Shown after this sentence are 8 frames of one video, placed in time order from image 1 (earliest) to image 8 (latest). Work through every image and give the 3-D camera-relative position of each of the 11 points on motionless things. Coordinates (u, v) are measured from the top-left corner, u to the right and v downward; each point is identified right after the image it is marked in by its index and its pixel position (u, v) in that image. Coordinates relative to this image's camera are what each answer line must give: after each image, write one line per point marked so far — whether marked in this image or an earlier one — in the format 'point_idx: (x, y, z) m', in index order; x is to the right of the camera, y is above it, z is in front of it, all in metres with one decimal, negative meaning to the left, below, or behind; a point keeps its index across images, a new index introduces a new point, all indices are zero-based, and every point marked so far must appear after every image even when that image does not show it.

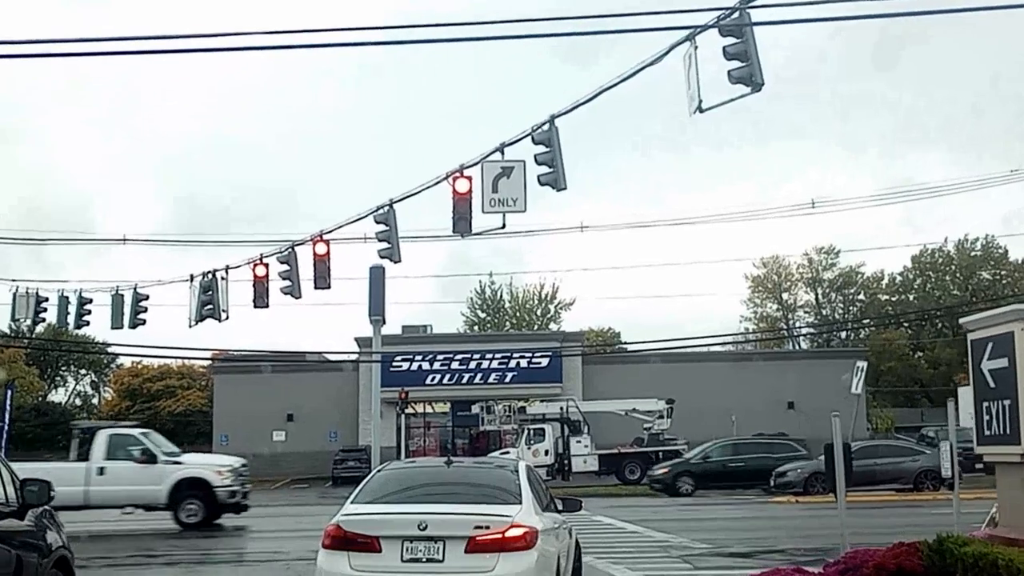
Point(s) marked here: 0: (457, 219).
0: (-0.9, +1.1, +17.9) m
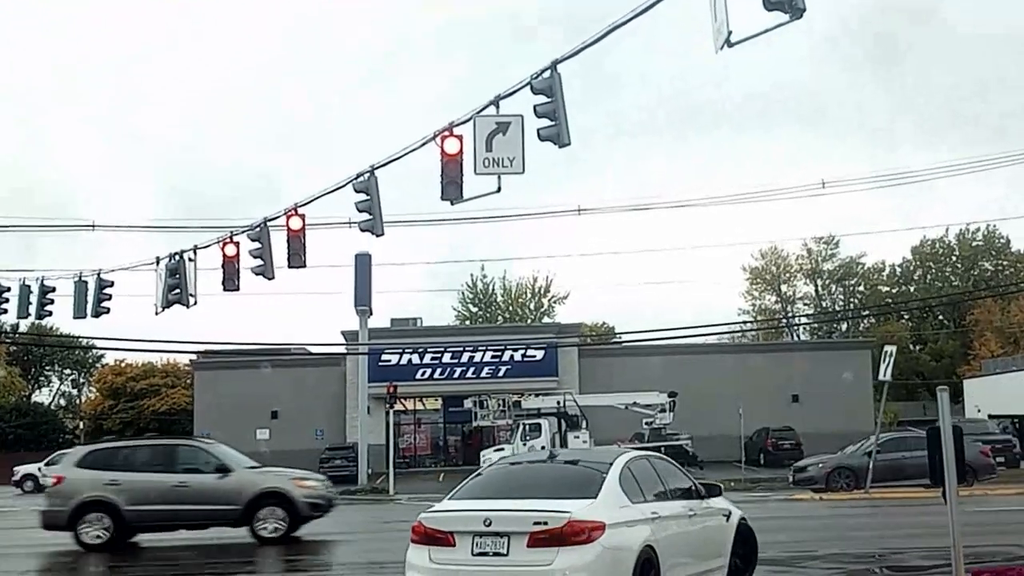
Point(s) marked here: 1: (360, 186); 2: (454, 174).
0: (-0.9, +1.5, +15.8) m
1: (-2.4, +1.6, +18.0) m
2: (-0.8, +1.6, +15.8) m
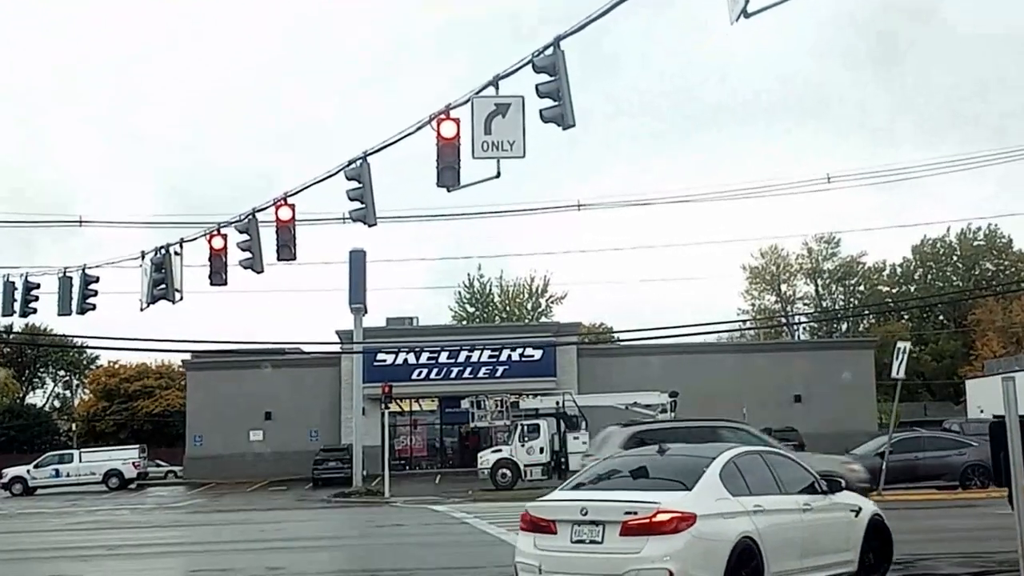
0: (-0.9, +1.6, +15.0) m
1: (-2.4, +1.8, +17.1) m
2: (-0.8, +1.7, +15.0) m
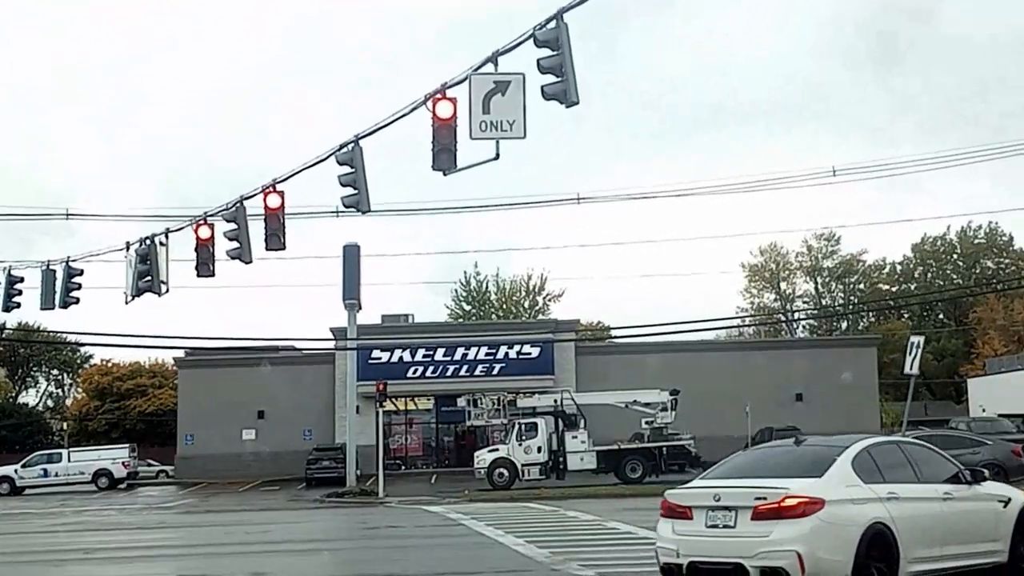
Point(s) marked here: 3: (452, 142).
0: (-0.9, +1.7, +14.2) m
1: (-2.4, +1.9, +16.3) m
2: (-0.8, +1.9, +14.2) m
3: (-0.8, +1.9, +14.3) m
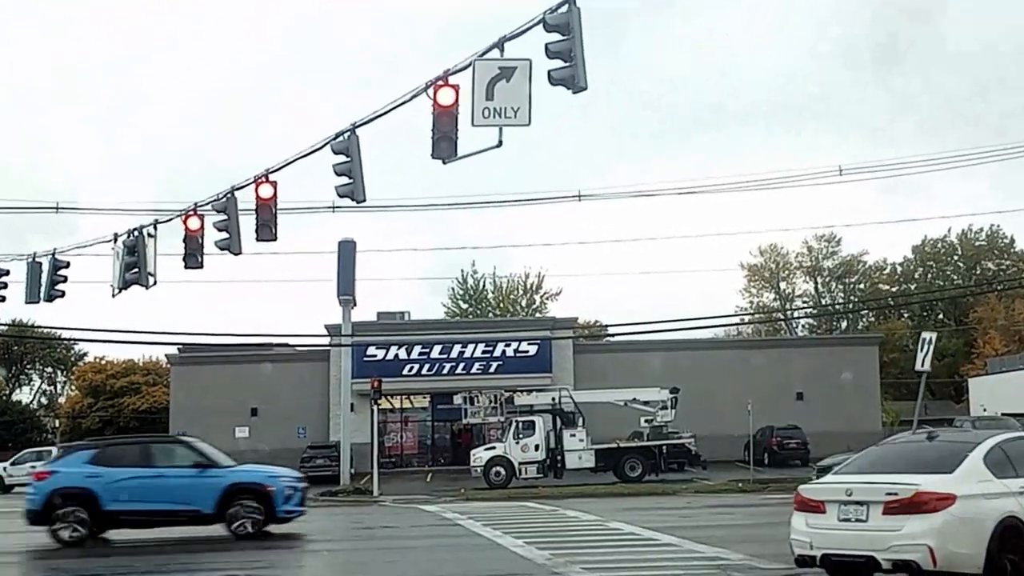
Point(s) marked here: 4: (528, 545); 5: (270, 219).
0: (-0.9, +1.9, +13.6) m
1: (-2.5, +2.0, +15.7) m
2: (-0.8, +2.0, +13.6) m
3: (-0.8, +2.0, +13.6) m
4: (+0.2, -3.5, +15.2) m
5: (-3.7, +1.1, +17.0) m
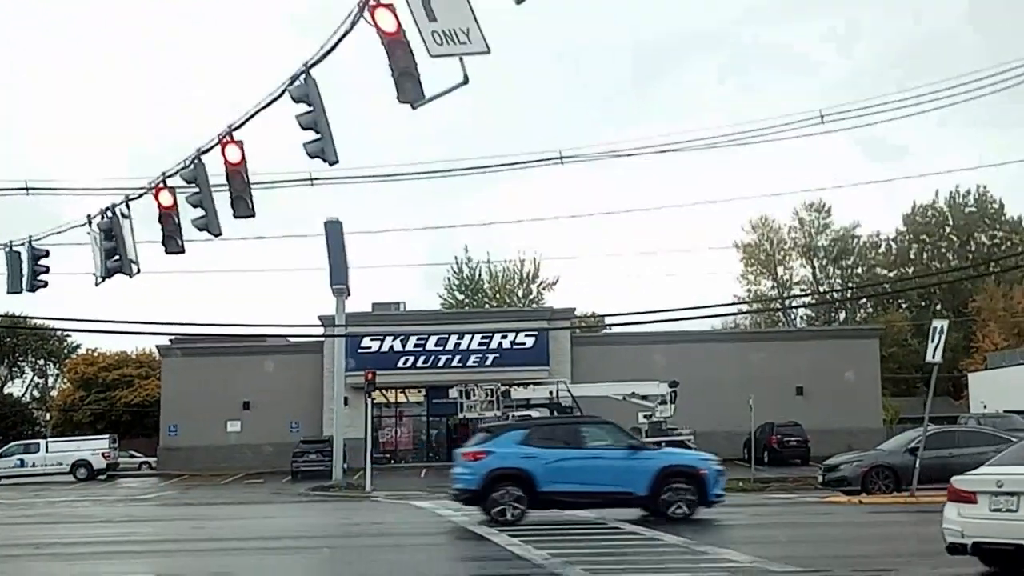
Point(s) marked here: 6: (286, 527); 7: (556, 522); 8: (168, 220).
0: (-1.0, +2.0, +12.9) m
1: (-2.5, +2.2, +15.0) m
2: (-0.9, +2.2, +12.9) m
3: (-0.8, +2.1, +12.9) m
4: (+0.2, -3.3, +14.5) m
5: (-3.7, +1.3, +16.3) m
6: (-4.0, -4.2, +19.7) m
7: (+0.7, -3.6, +17.4) m
8: (-5.4, +1.0, +18.2) m
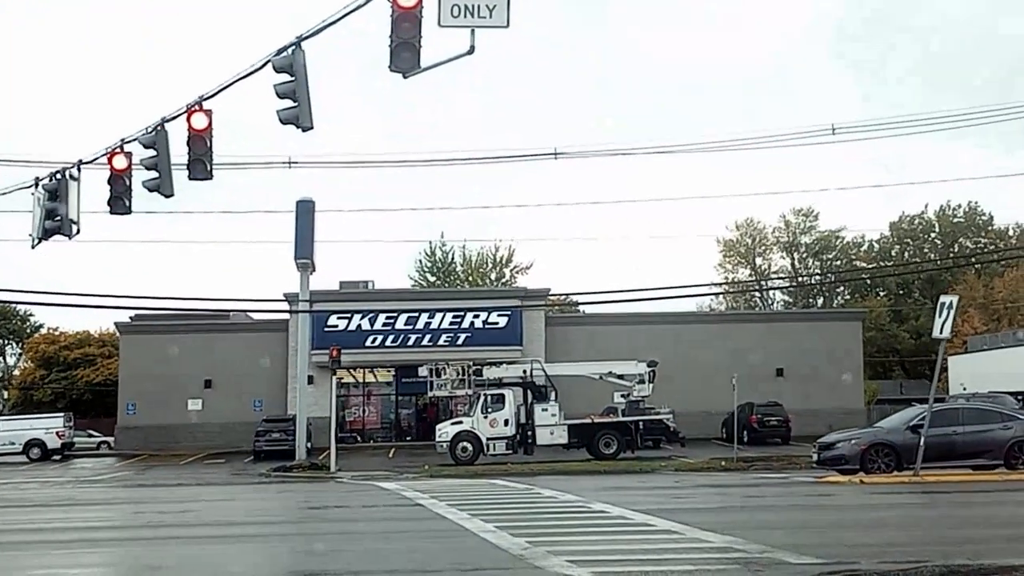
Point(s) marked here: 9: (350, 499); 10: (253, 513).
0: (-1.2, +2.5, +11.4) m
1: (-2.8, +2.7, +13.4) m
2: (-1.1, +2.6, +11.4) m
3: (-1.0, +2.6, +11.4) m
4: (-0.1, -2.8, +13.1) m
5: (-4.0, +1.8, +14.7) m
6: (-4.4, -3.6, +18.2) m
7: (+0.3, -3.1, +16.0) m
8: (-5.8, +1.6, +16.5) m
9: (-2.8, -3.7, +19.6) m
10: (-4.1, -3.5, +17.8) m
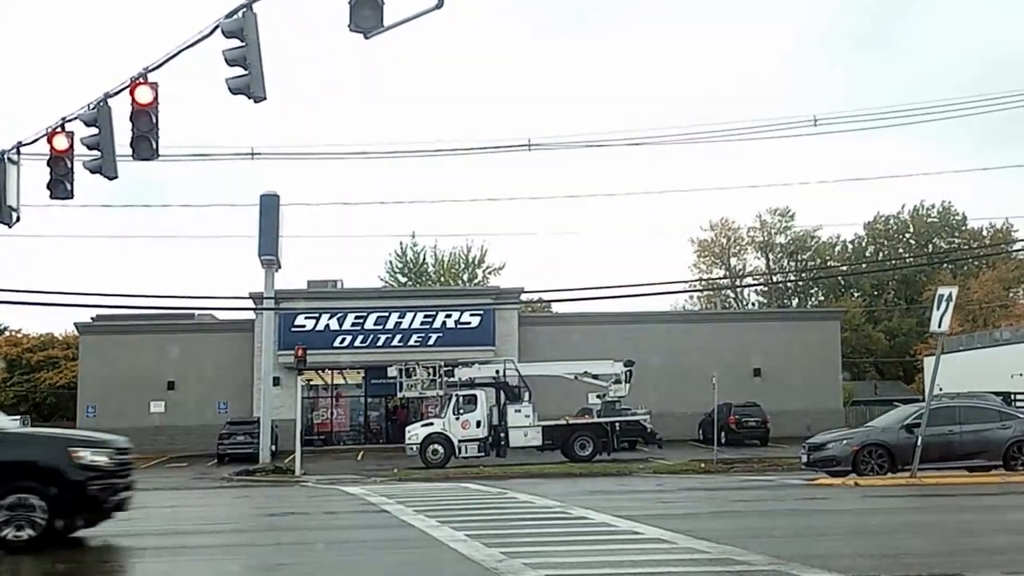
0: (-1.4, +2.7, +10.3) m
1: (-3.1, +2.9, +12.3) m
2: (-1.3, +2.8, +10.3) m
3: (-1.3, +2.8, +10.3) m
4: (-0.4, -2.7, +12.0) m
5: (-4.4, +1.9, +13.5) m
6: (-4.8, -3.5, +17.0) m
7: (-0.1, -3.0, +14.9) m
8: (-6.2, +1.7, +15.3) m
9: (-3.3, -3.5, +18.4) m
10: (-4.5, -3.4, +16.6) m
